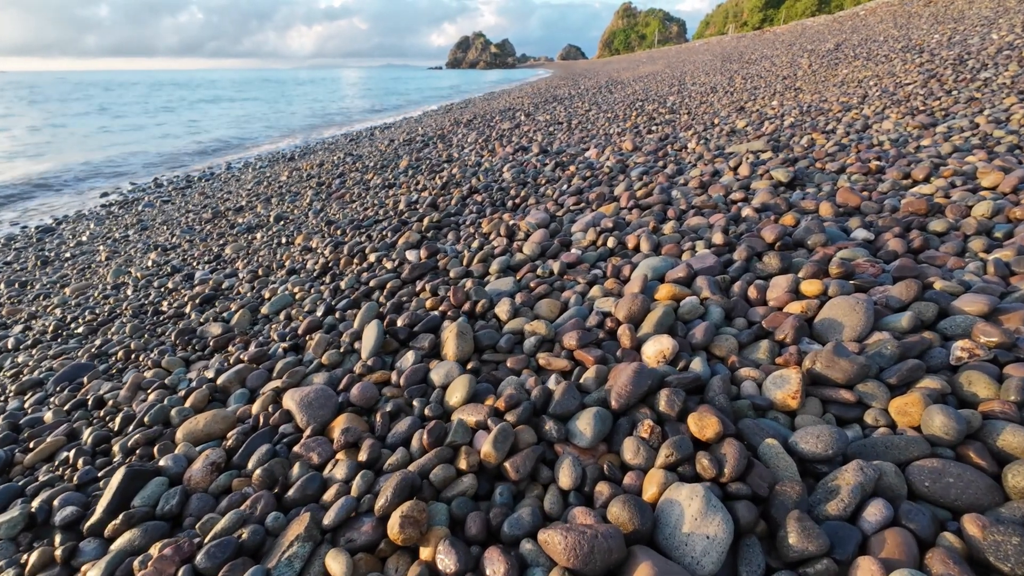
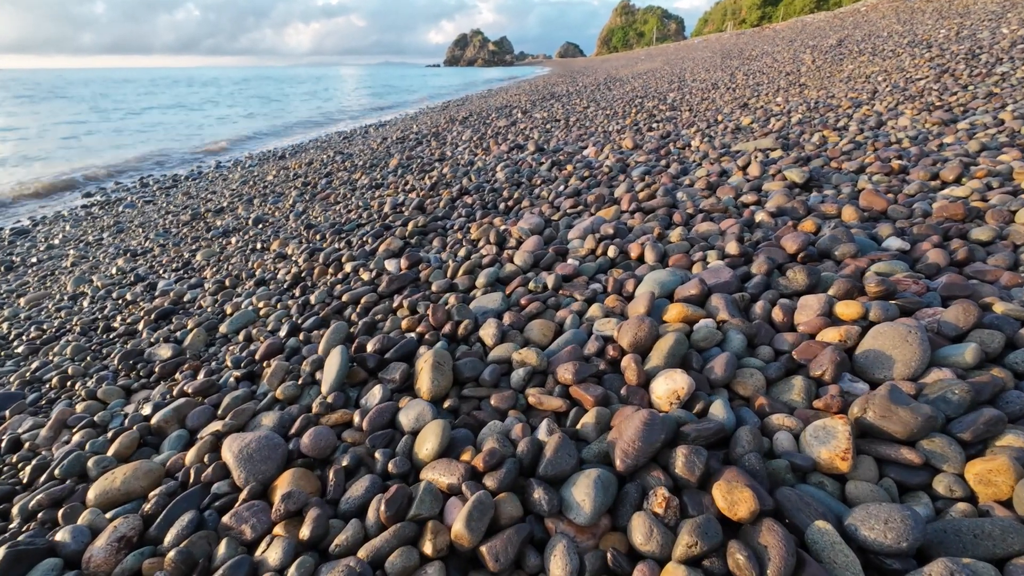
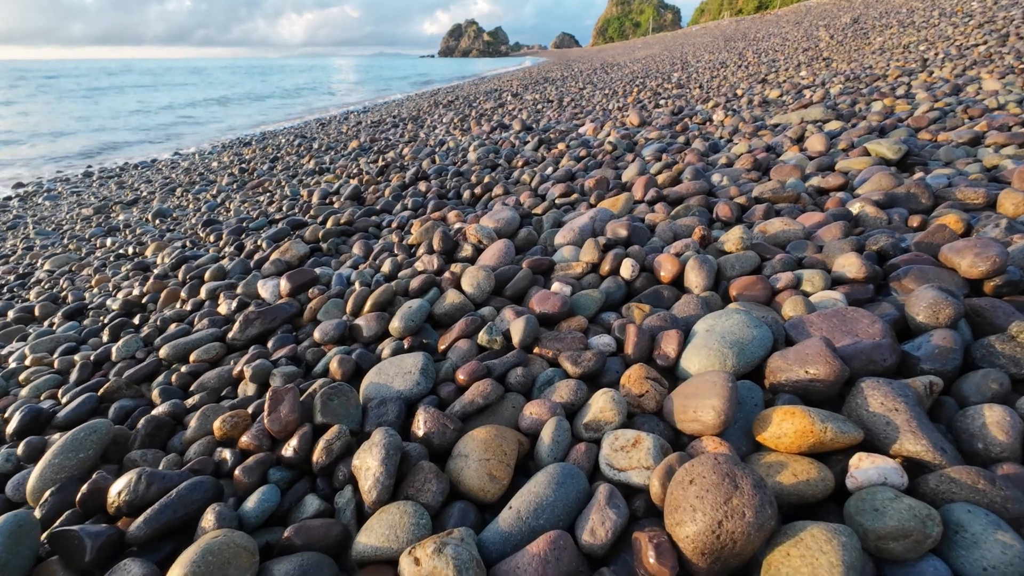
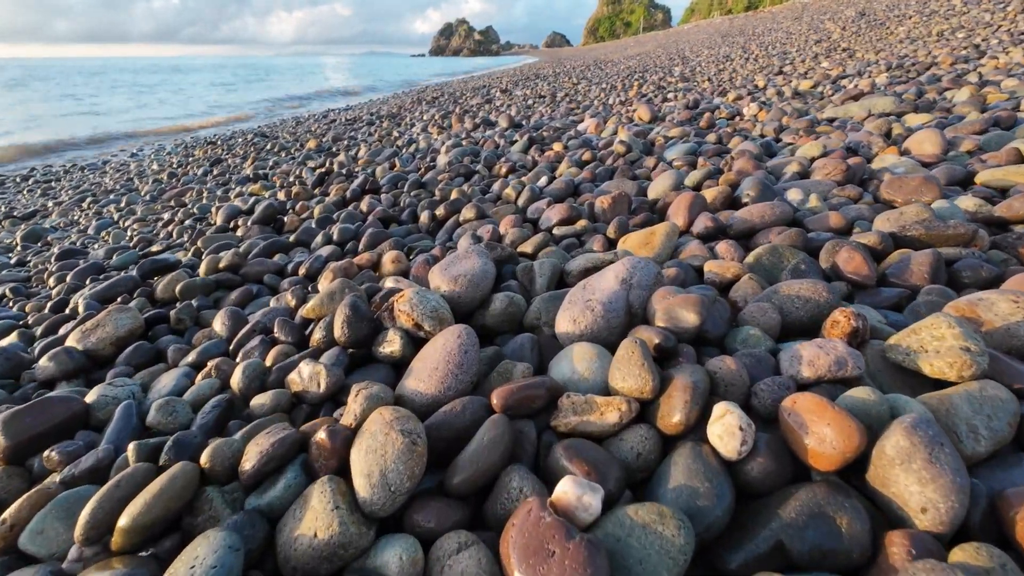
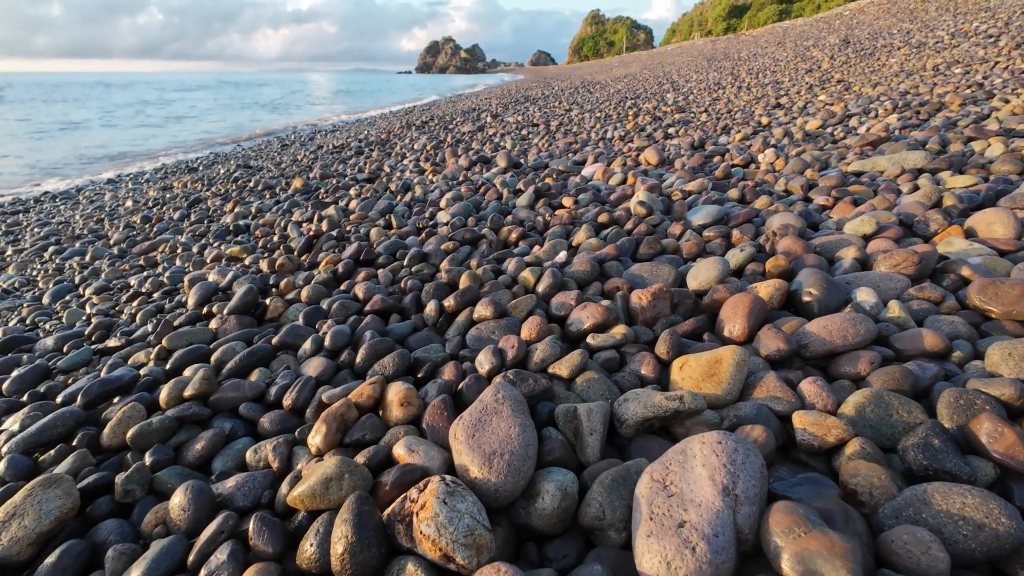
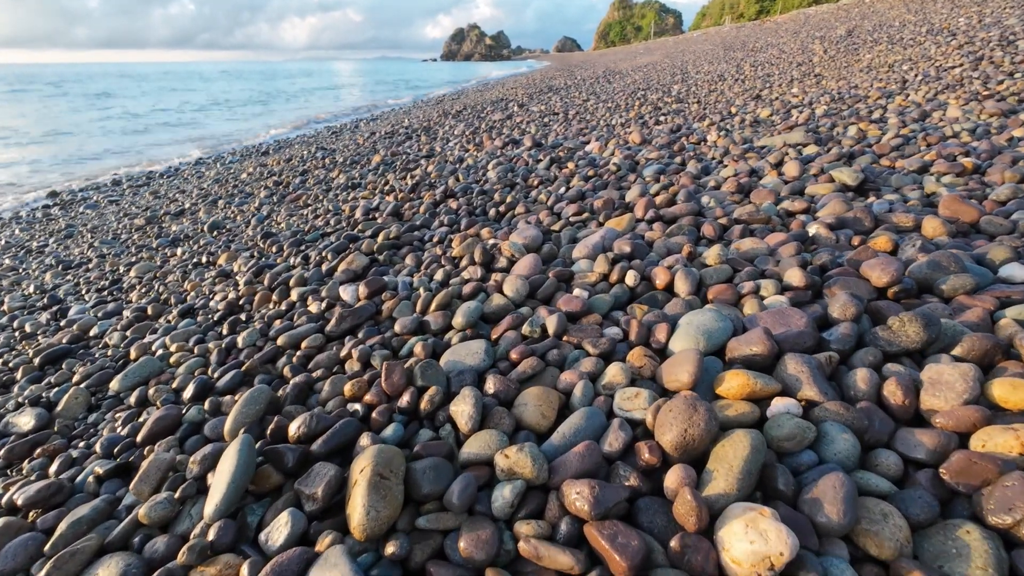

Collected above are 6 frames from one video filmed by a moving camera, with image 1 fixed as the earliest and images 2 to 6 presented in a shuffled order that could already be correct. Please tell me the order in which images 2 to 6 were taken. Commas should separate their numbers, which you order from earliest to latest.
2, 6, 3, 4, 5
